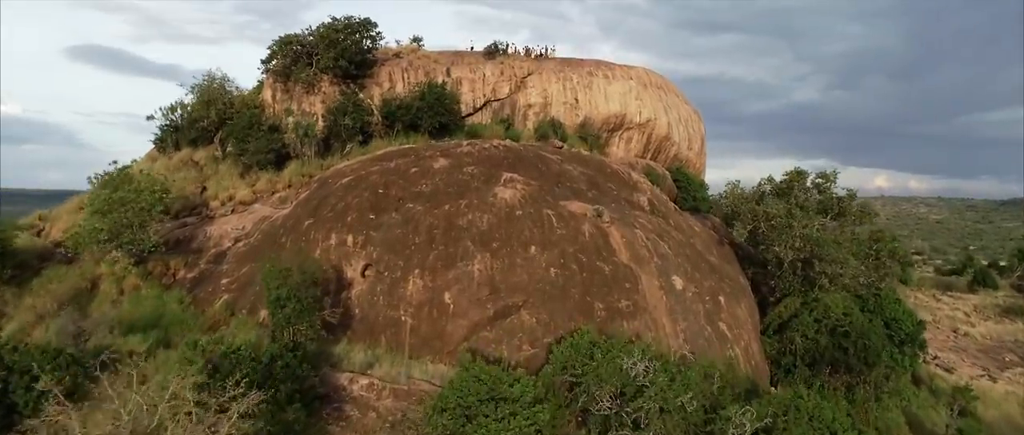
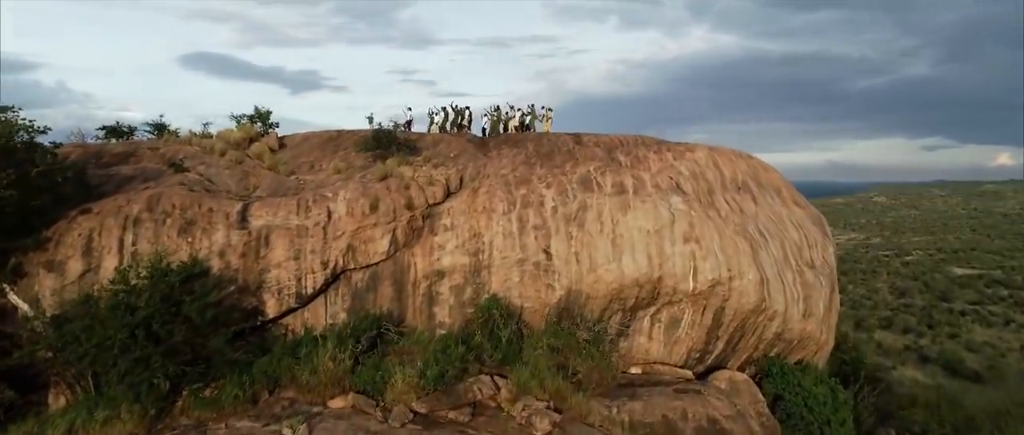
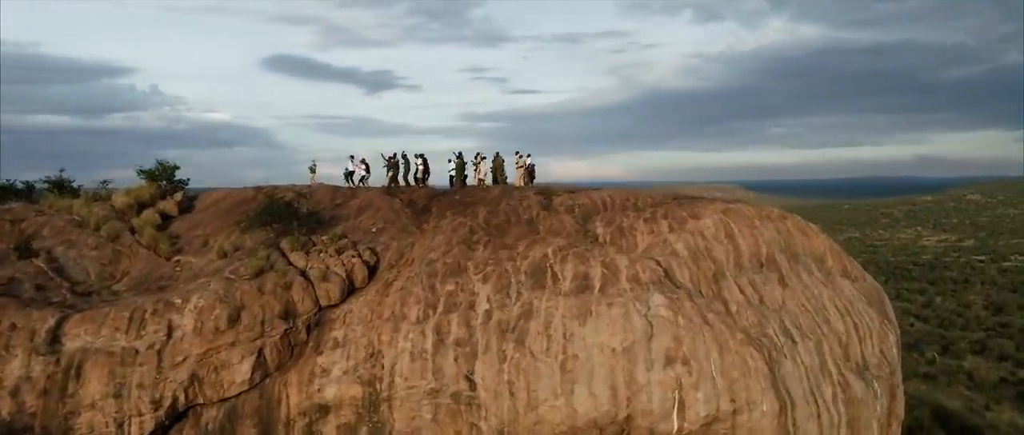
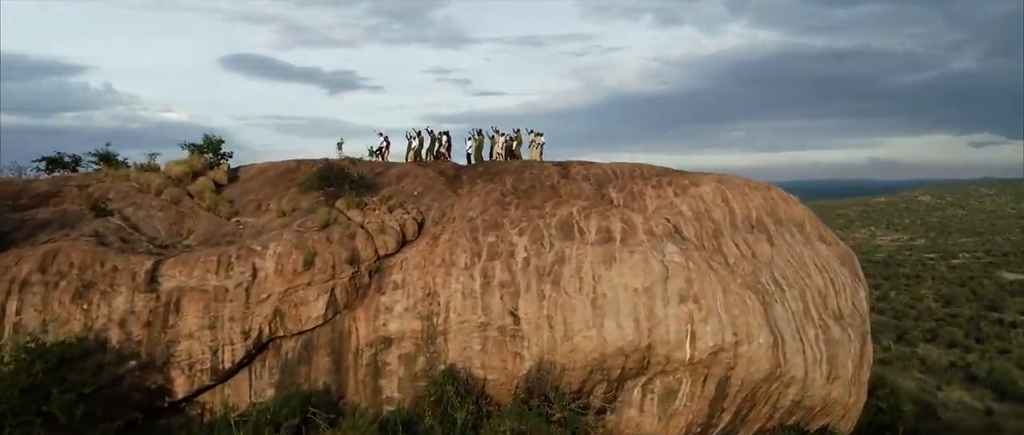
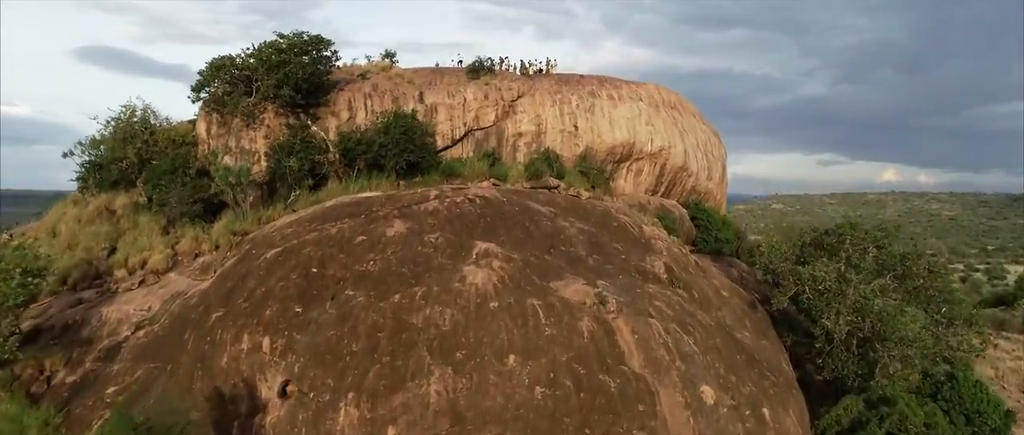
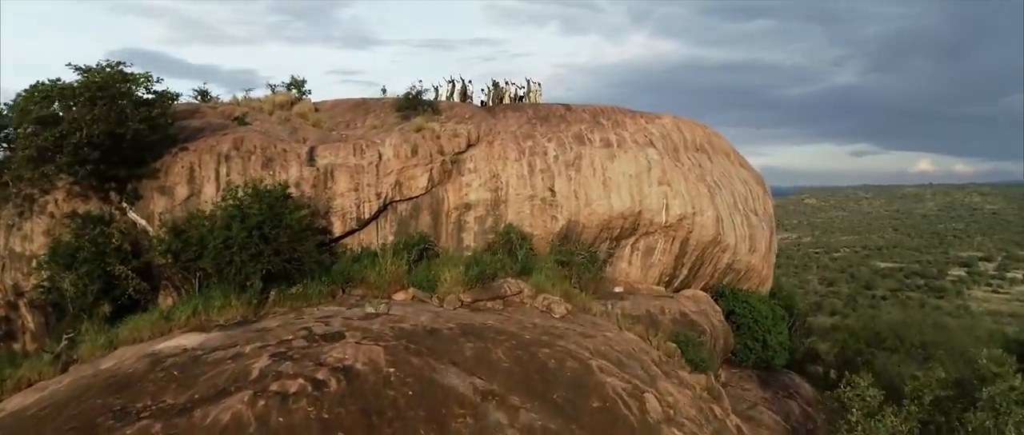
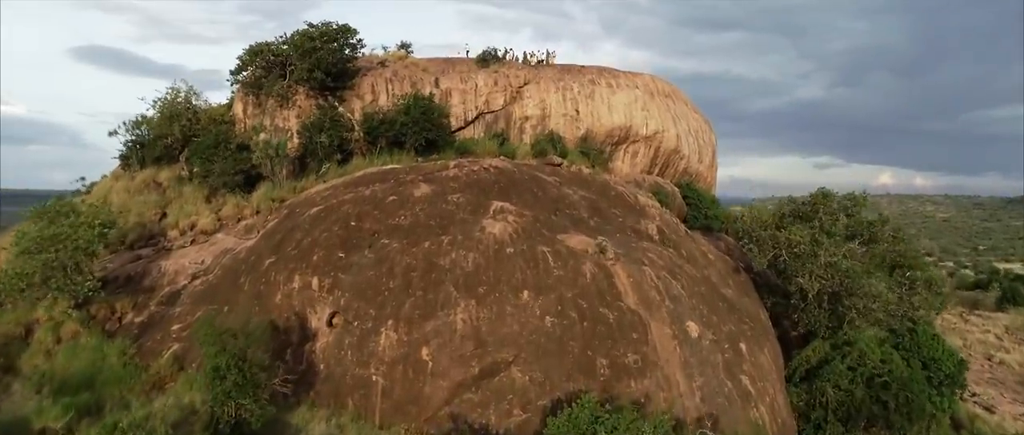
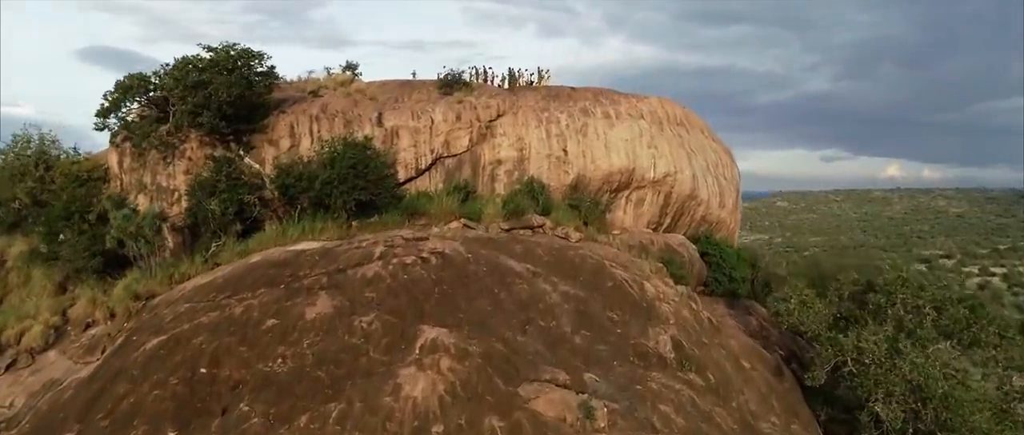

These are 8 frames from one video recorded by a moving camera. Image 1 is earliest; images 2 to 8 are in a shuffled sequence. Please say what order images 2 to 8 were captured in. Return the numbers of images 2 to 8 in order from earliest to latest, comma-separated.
7, 5, 8, 6, 2, 4, 3
